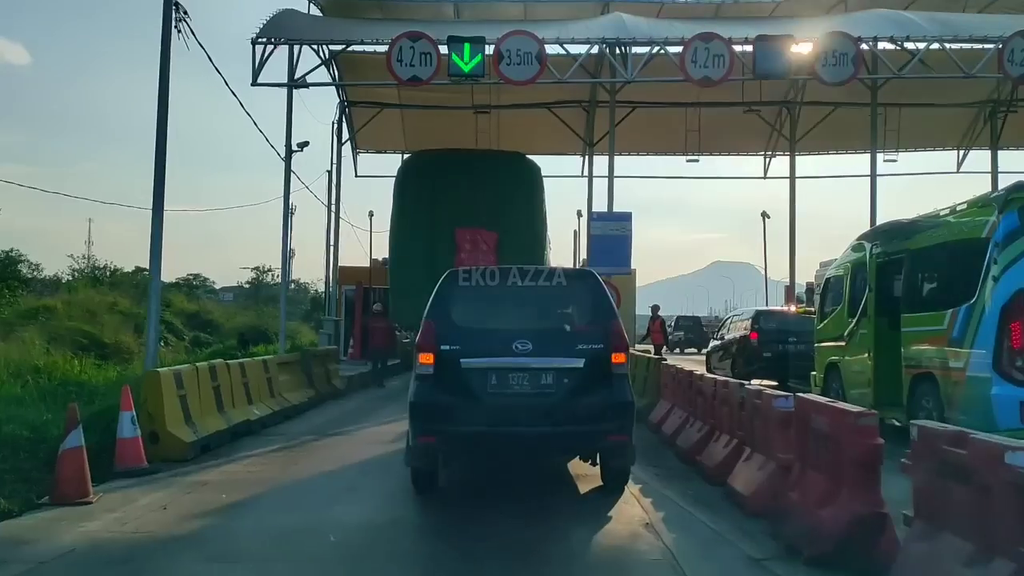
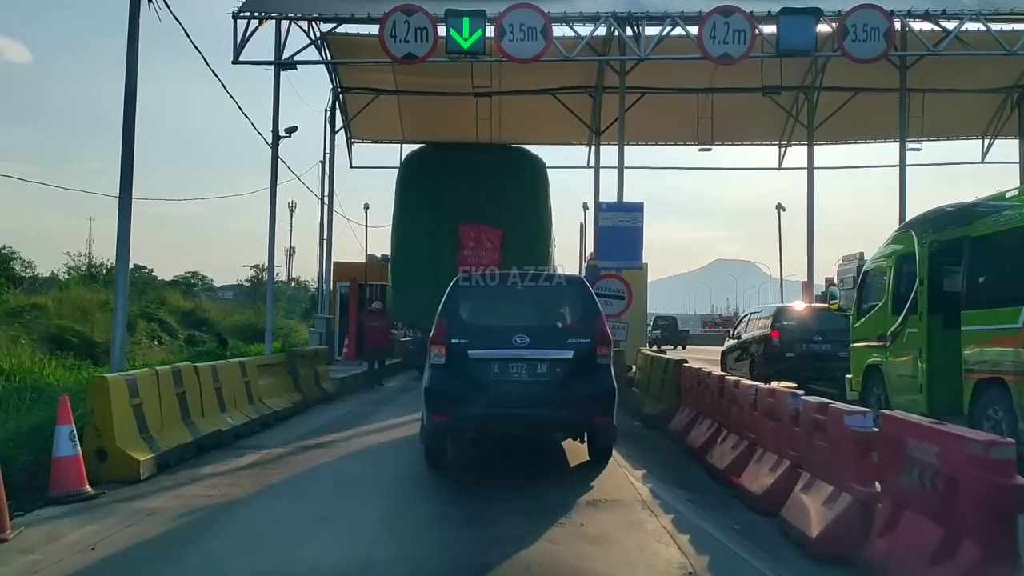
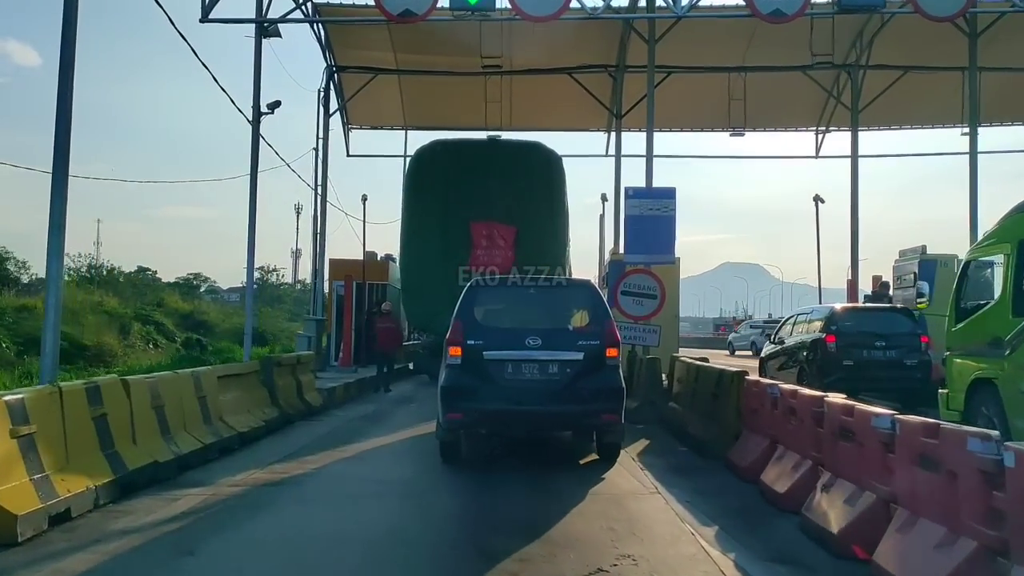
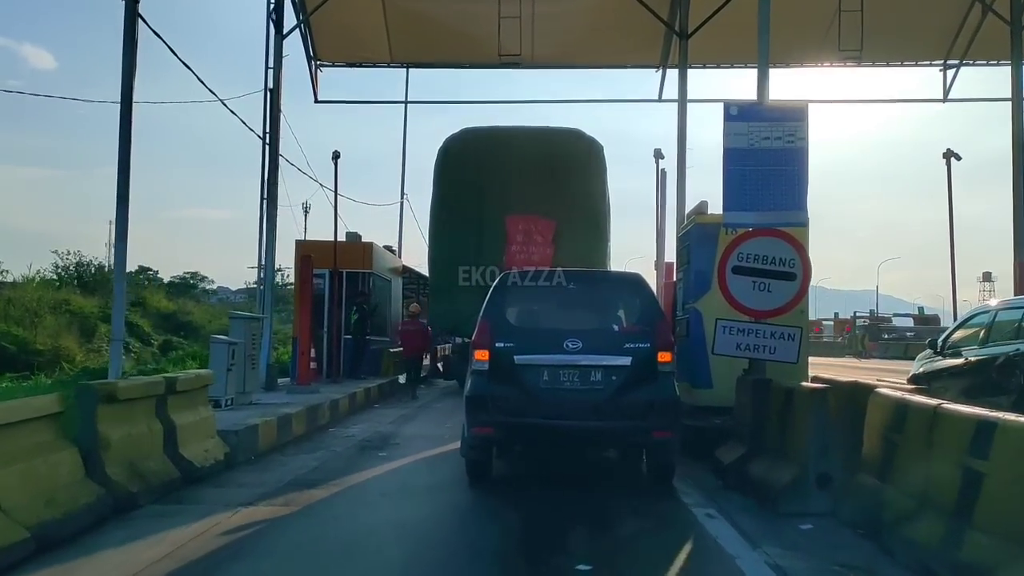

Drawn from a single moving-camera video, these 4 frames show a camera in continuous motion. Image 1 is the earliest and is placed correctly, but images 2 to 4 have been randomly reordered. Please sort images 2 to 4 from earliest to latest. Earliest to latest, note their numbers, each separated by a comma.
2, 3, 4
